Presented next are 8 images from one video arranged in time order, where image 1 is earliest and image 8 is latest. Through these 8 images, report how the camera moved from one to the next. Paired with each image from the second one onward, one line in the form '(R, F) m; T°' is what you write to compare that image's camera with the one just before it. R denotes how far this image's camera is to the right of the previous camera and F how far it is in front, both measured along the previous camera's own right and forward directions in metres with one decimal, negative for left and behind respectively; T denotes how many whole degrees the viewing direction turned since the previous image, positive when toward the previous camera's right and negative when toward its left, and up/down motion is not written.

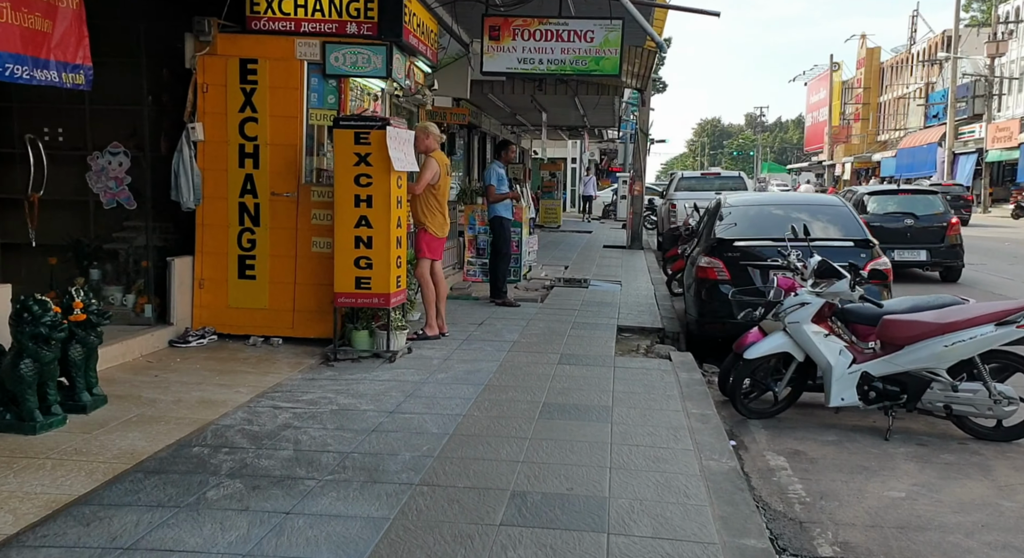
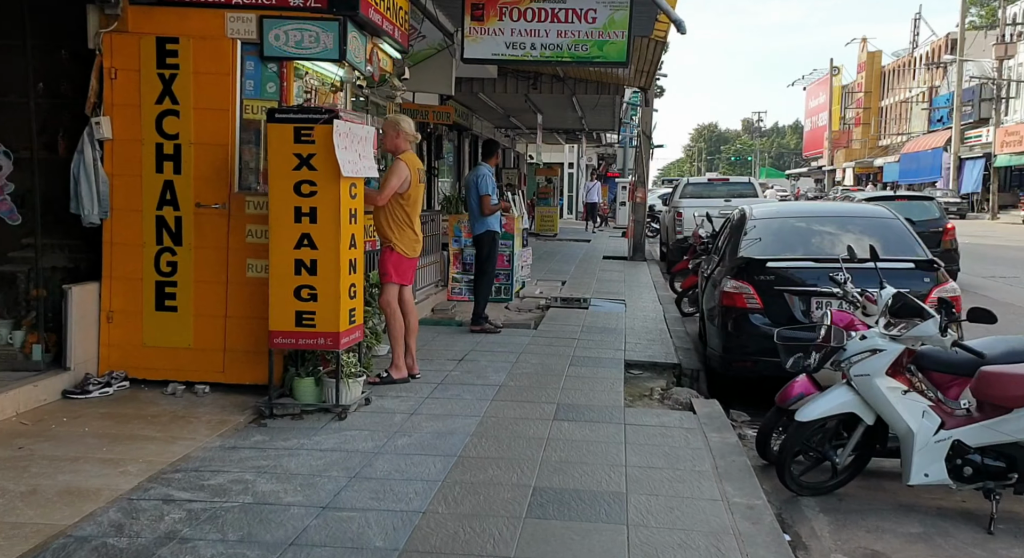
(+0.1, +1.3) m; 0°
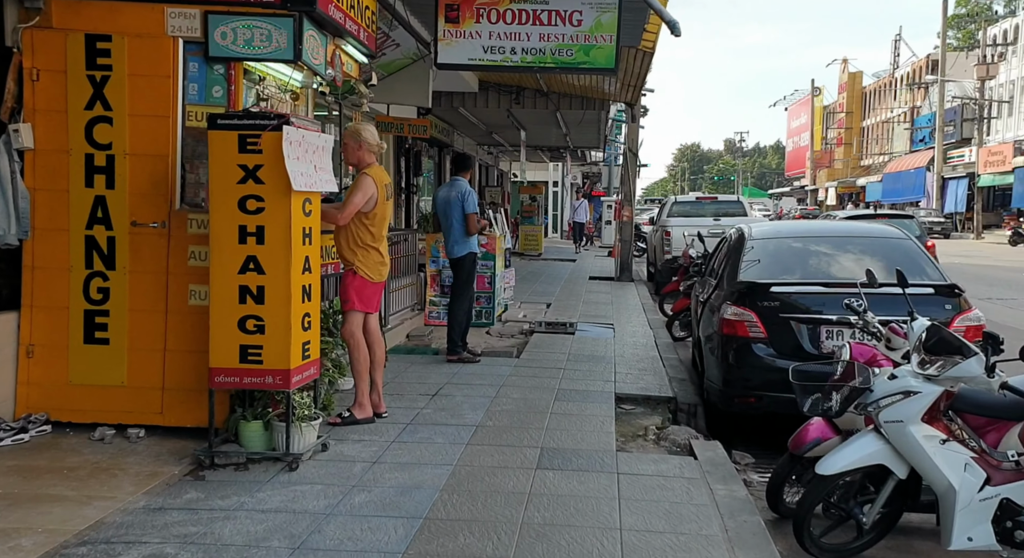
(0.0, +0.6) m; +1°
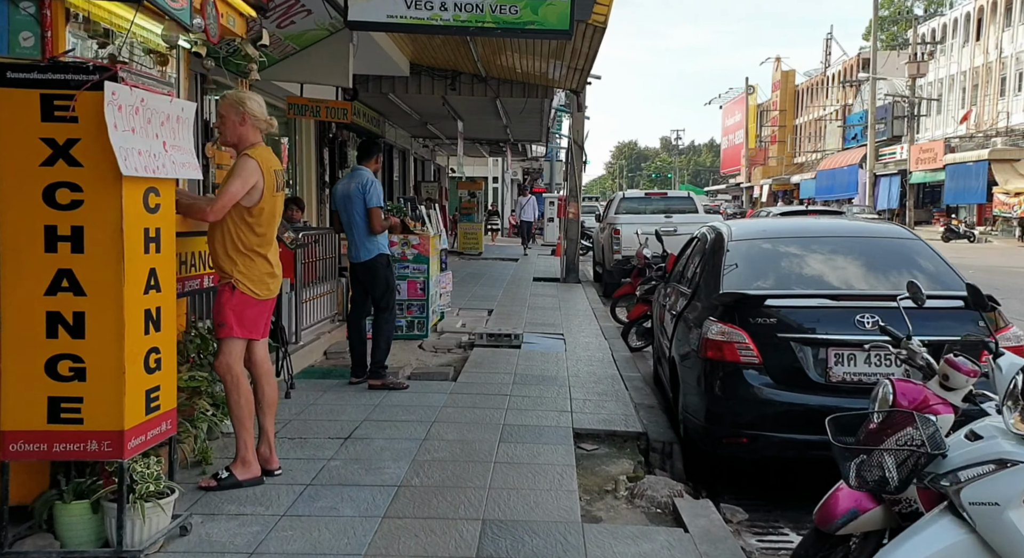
(0.0, +1.2) m; +4°
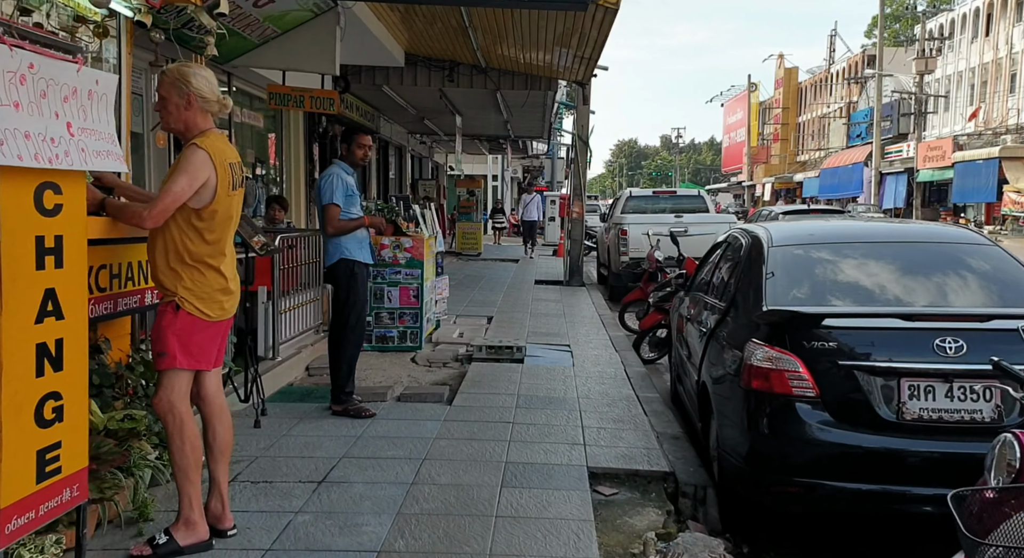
(0.0, +0.8) m; 0°
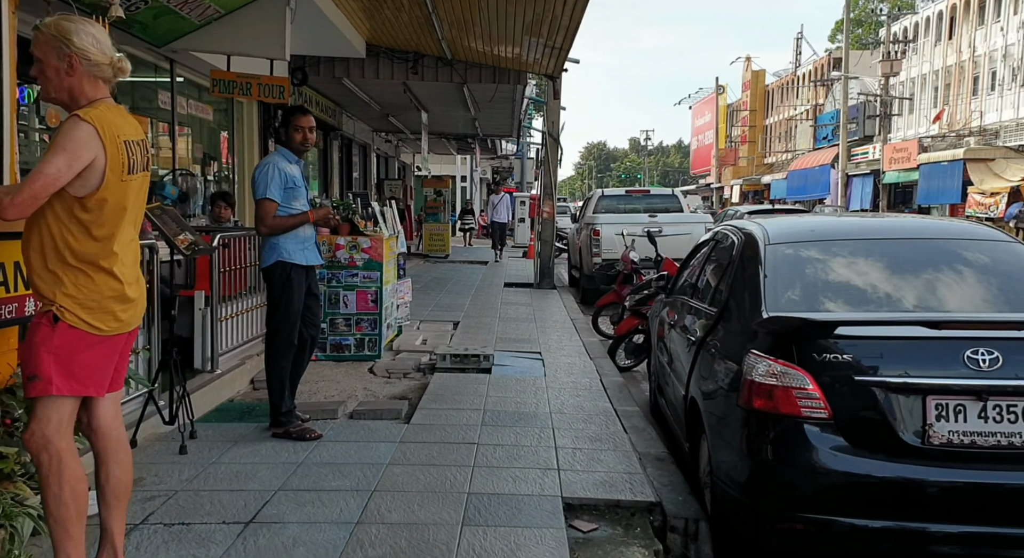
(0.0, +0.6) m; +2°
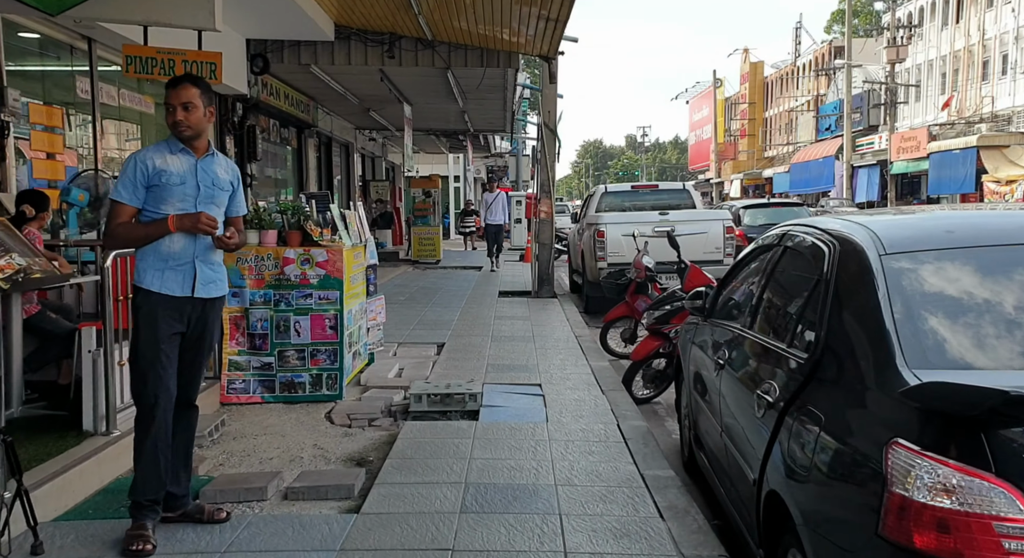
(+0.1, +1.4) m; 0°
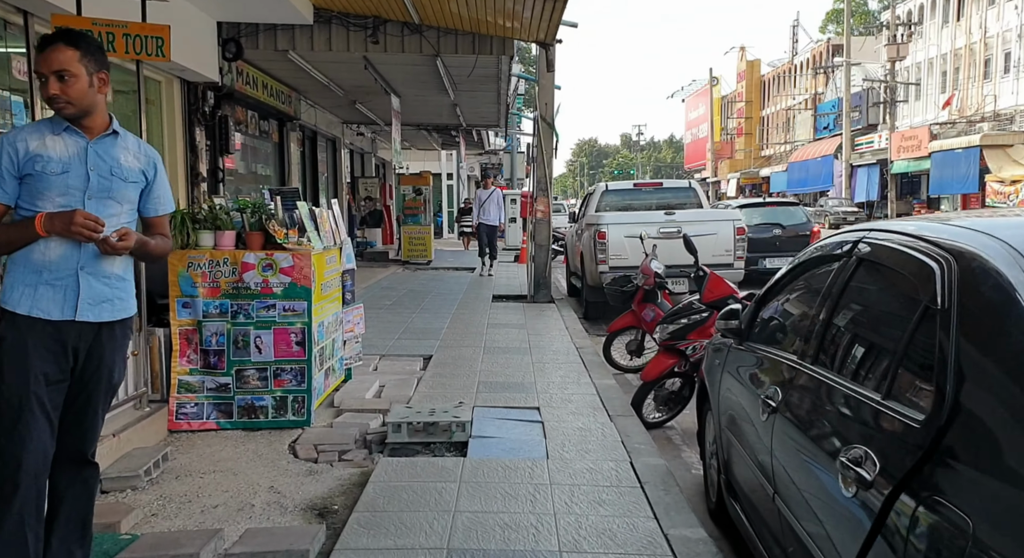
(0.0, +0.8) m; 0°
